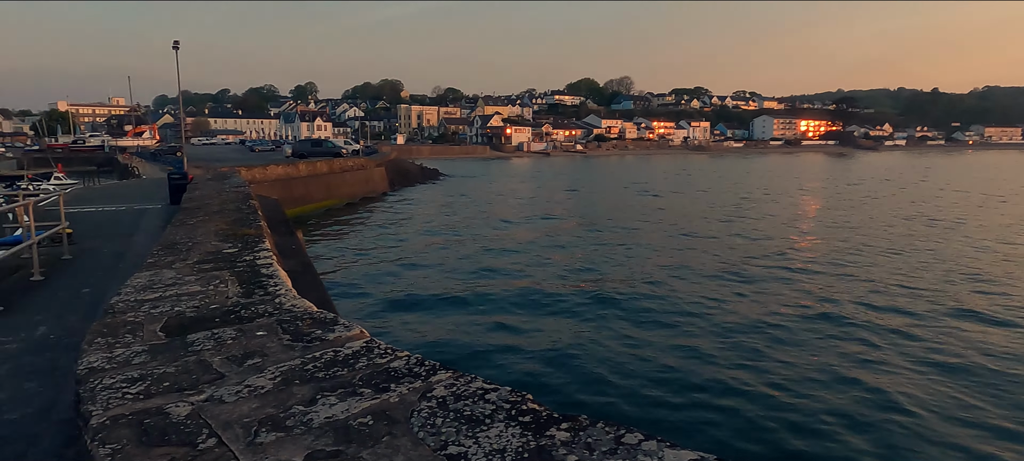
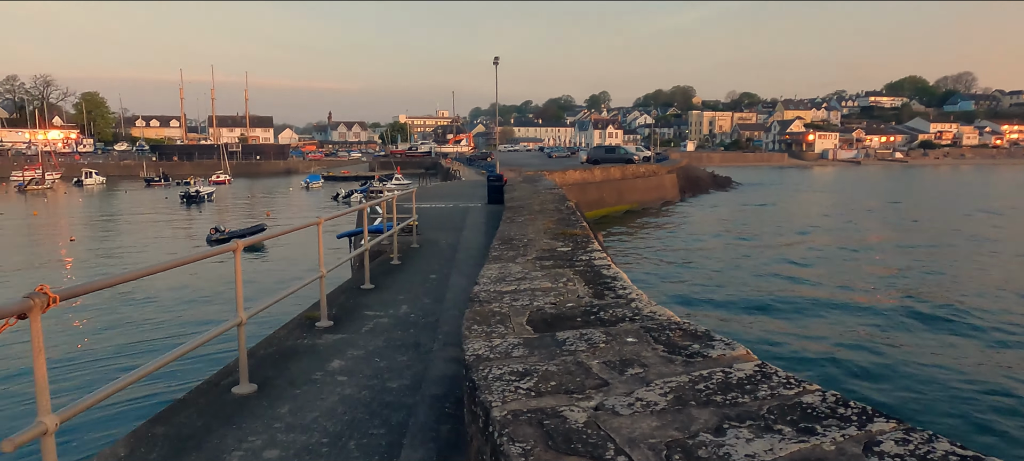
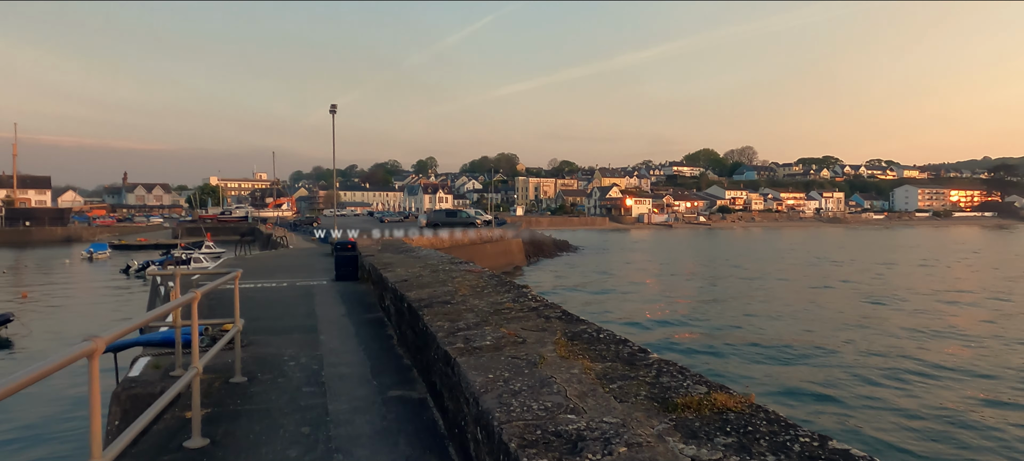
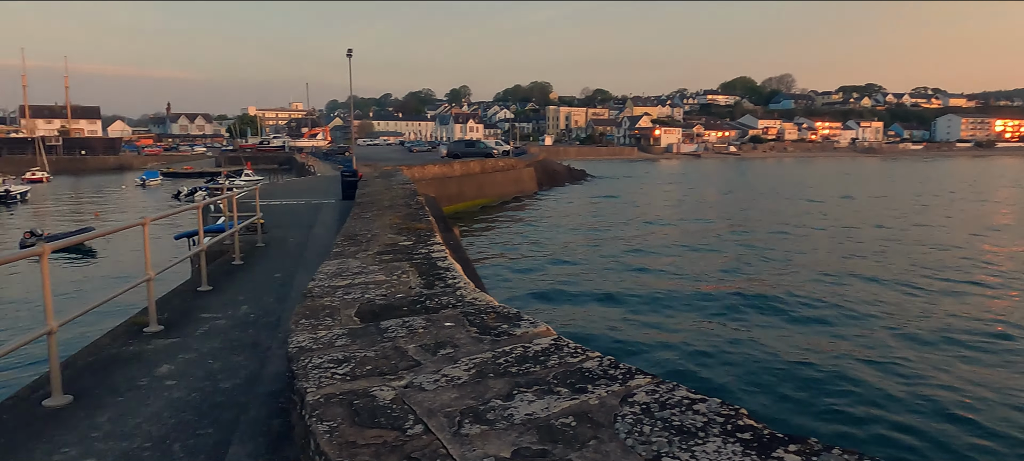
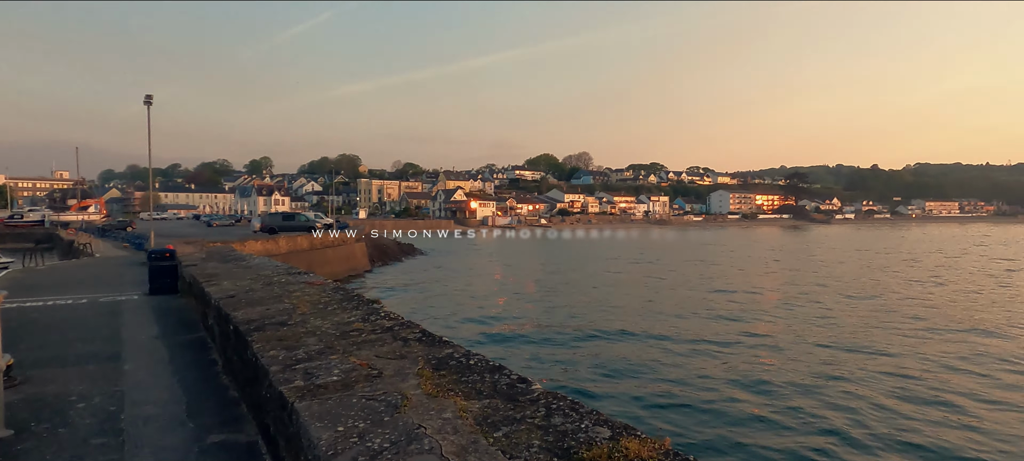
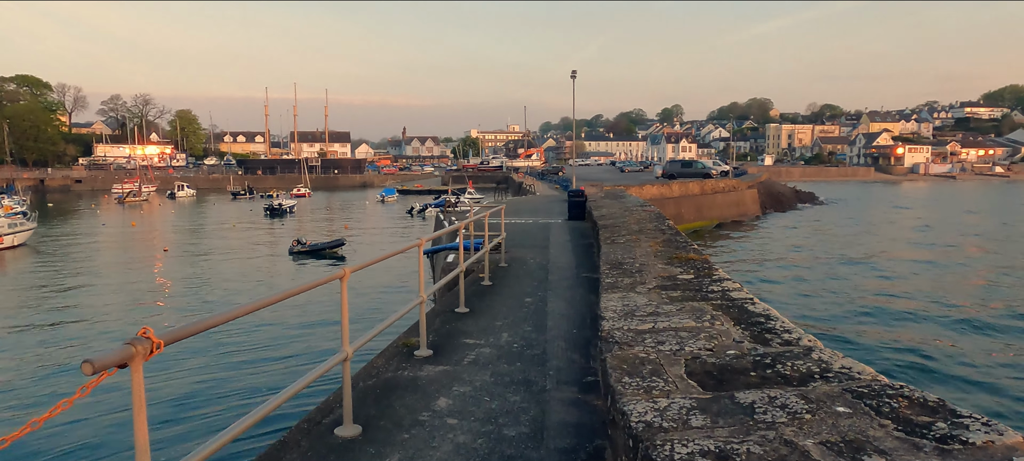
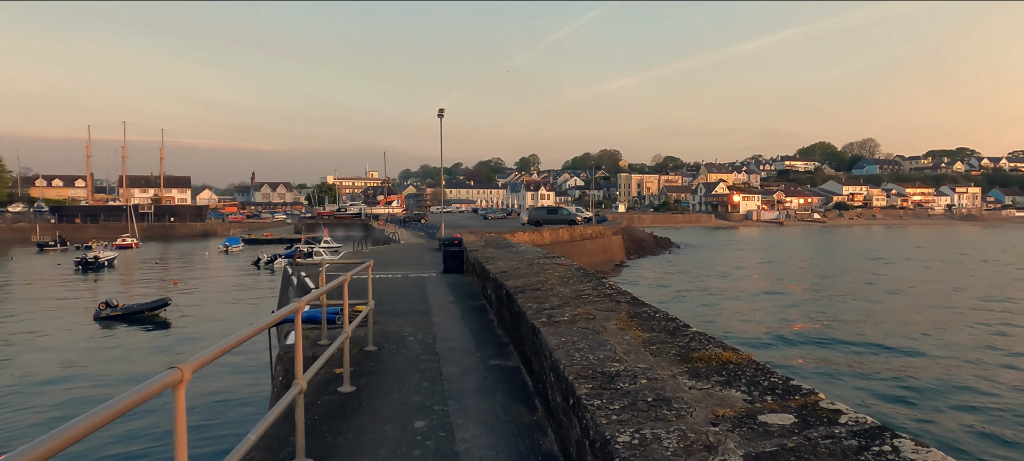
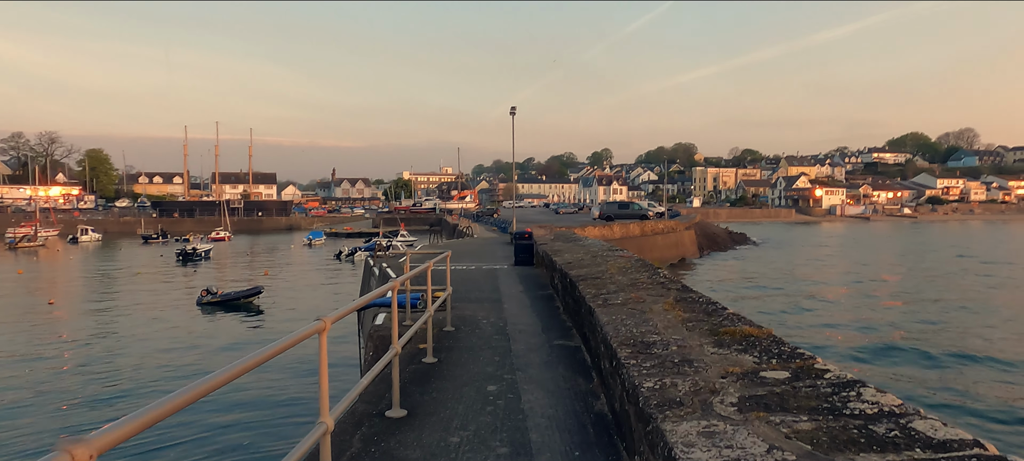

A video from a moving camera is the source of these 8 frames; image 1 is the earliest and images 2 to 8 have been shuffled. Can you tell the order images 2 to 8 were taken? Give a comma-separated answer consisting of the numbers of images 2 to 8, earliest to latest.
4, 2, 6, 8, 7, 3, 5
